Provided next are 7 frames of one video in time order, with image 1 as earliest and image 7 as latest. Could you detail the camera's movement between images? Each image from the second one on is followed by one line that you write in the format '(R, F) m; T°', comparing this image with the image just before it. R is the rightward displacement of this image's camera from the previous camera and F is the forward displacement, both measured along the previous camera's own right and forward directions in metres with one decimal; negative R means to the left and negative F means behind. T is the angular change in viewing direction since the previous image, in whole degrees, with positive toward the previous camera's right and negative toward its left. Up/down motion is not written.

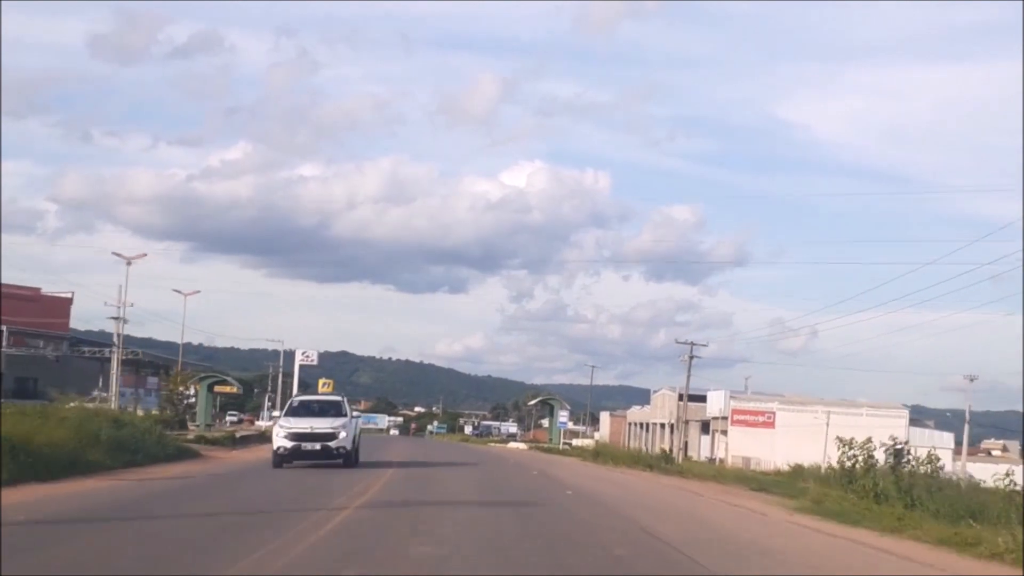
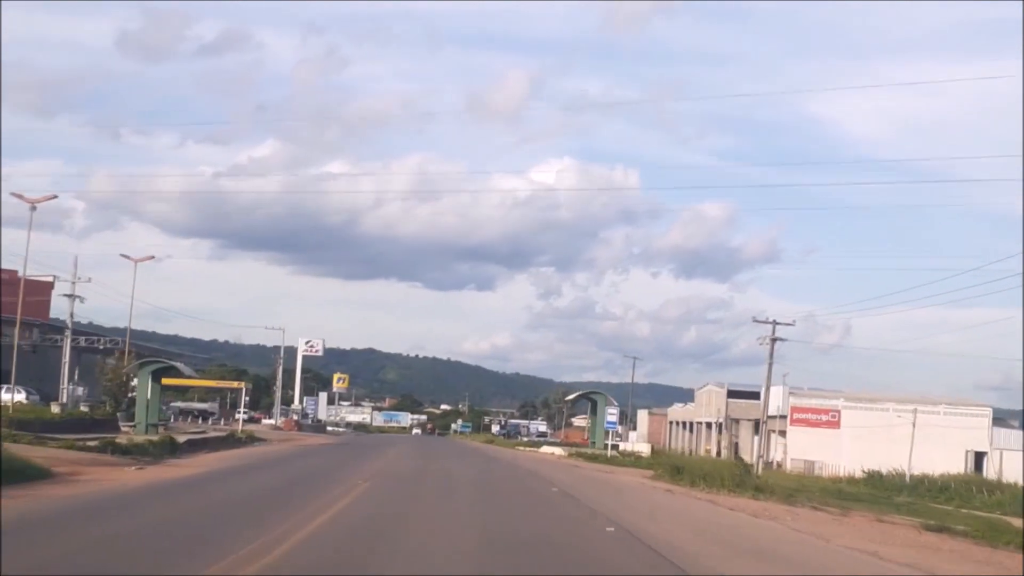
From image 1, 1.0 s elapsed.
(-0.1, +6.9) m; -1°
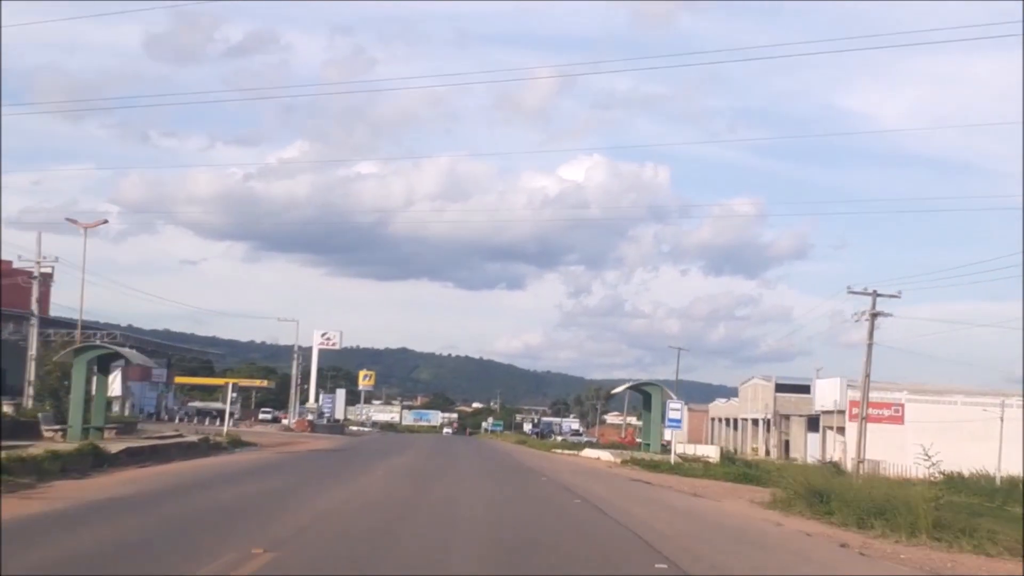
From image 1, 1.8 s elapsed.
(-0.1, +5.1) m; -1°
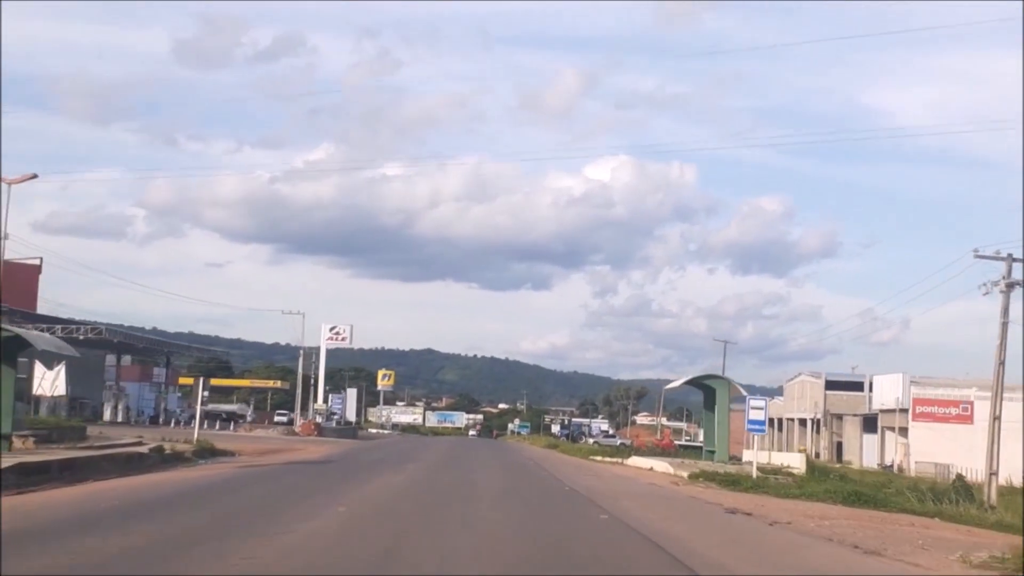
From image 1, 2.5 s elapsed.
(-0.1, +4.6) m; -1°
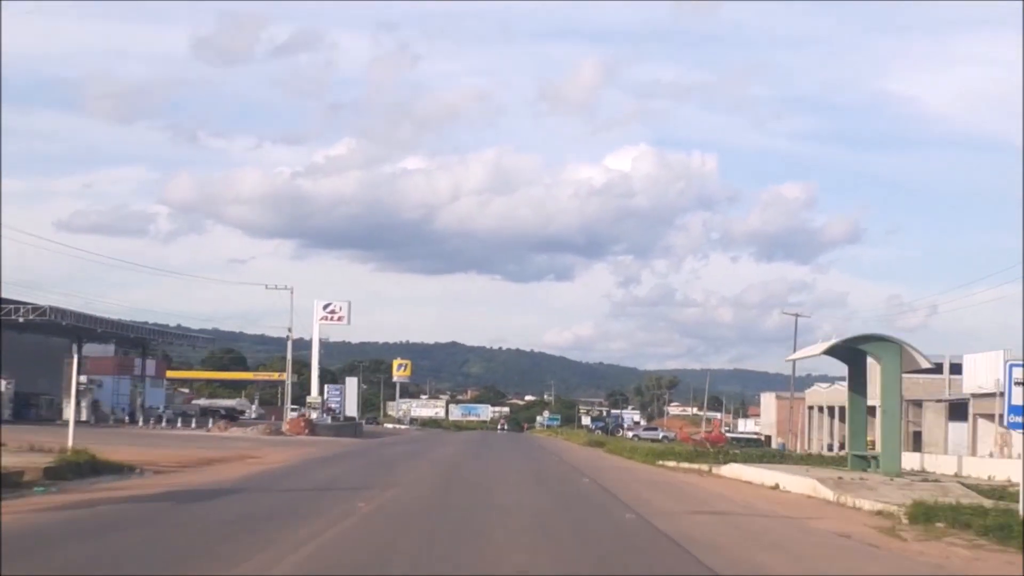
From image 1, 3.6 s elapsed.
(-0.1, +7.3) m; -1°
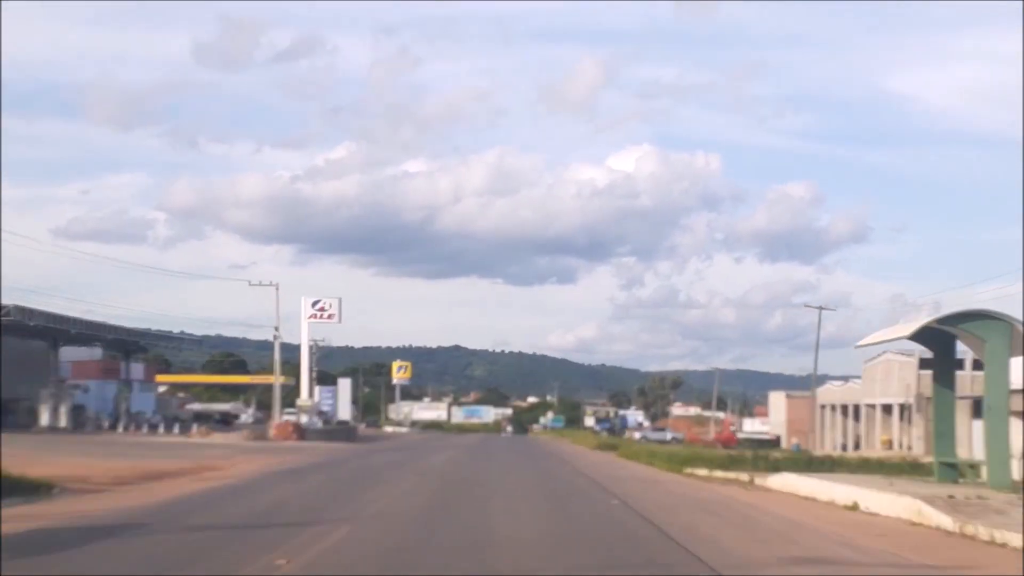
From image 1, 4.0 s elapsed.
(0.0, +2.3) m; 0°
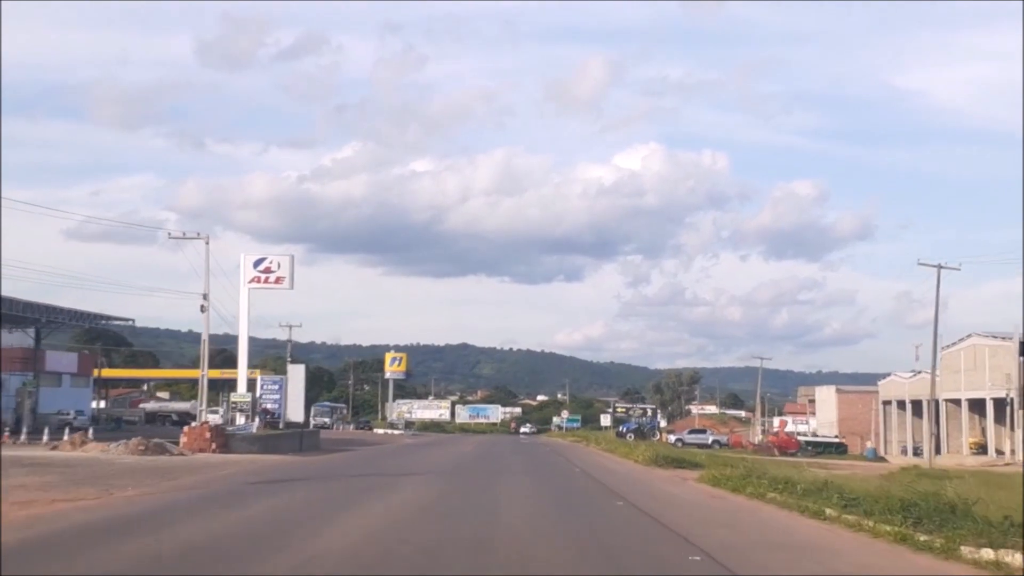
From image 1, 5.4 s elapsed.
(-0.1, +9.6) m; 0°
